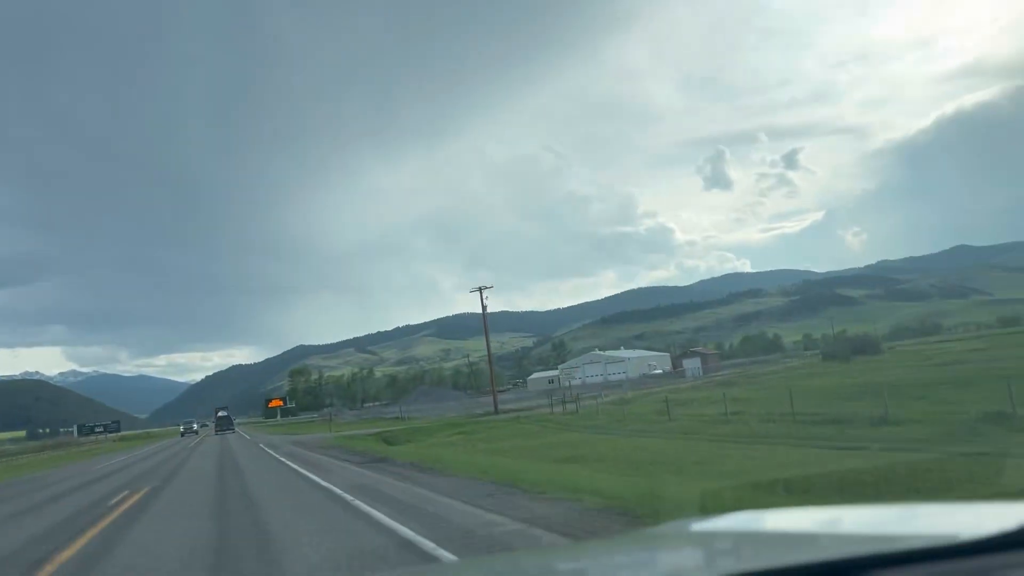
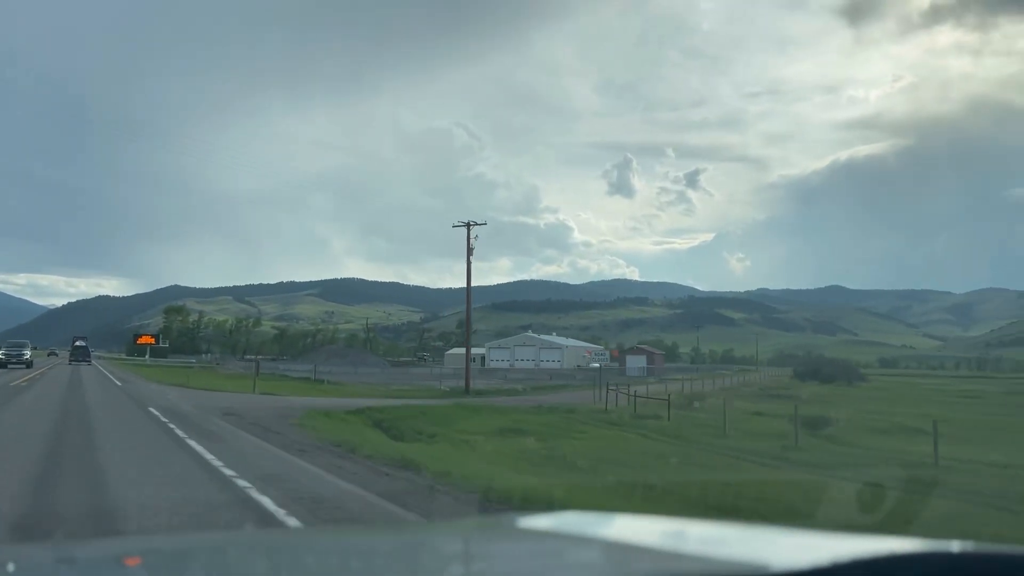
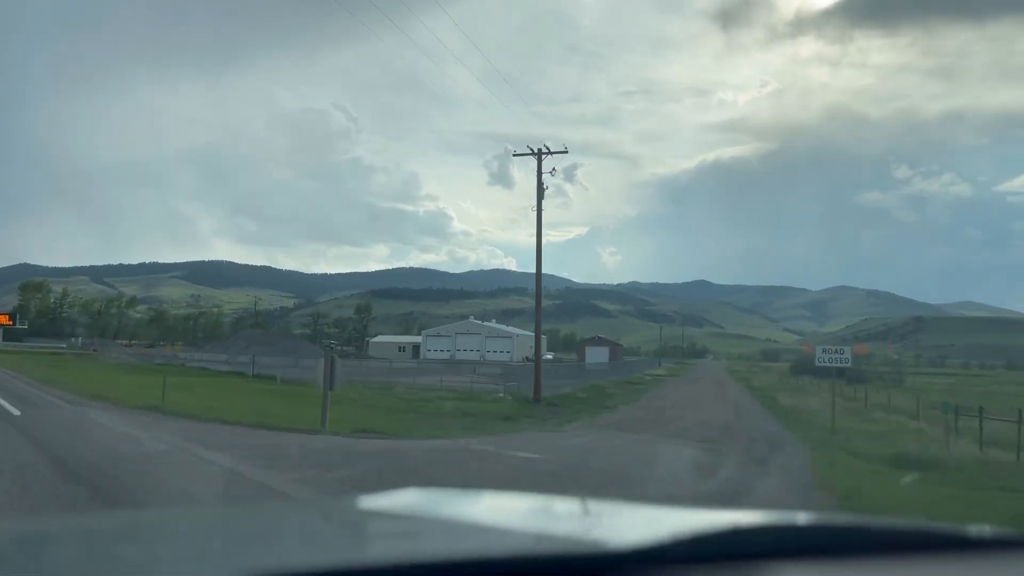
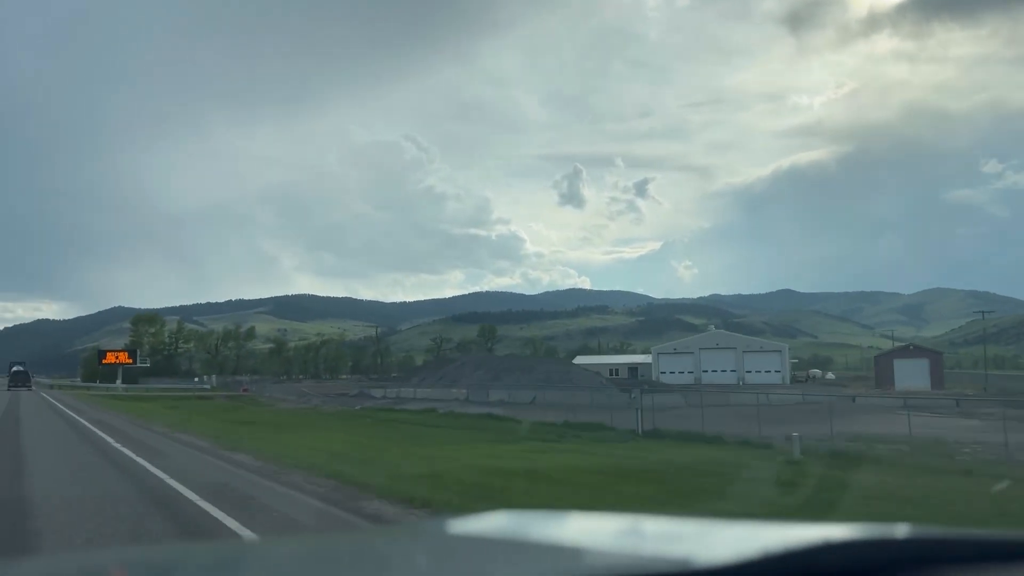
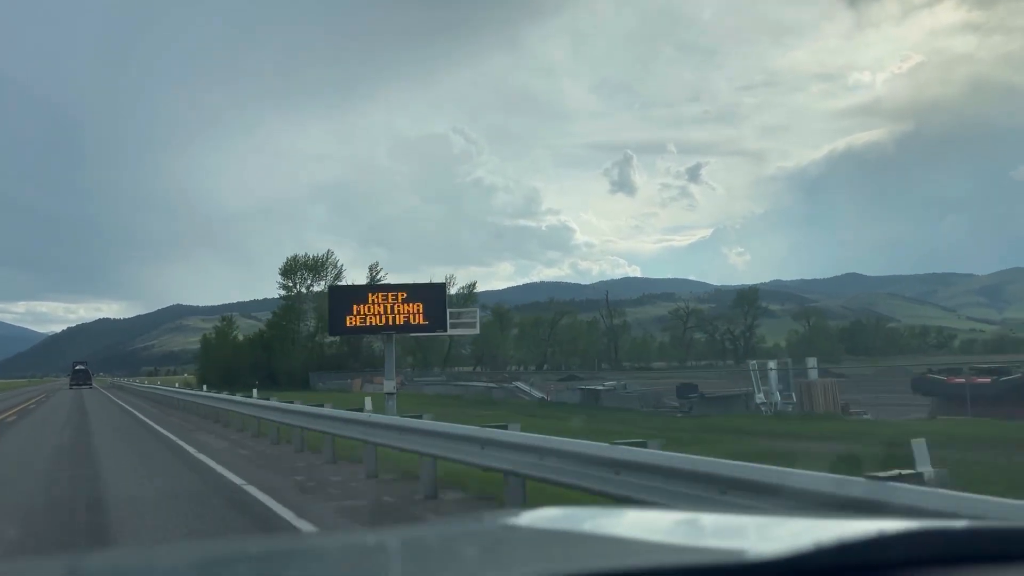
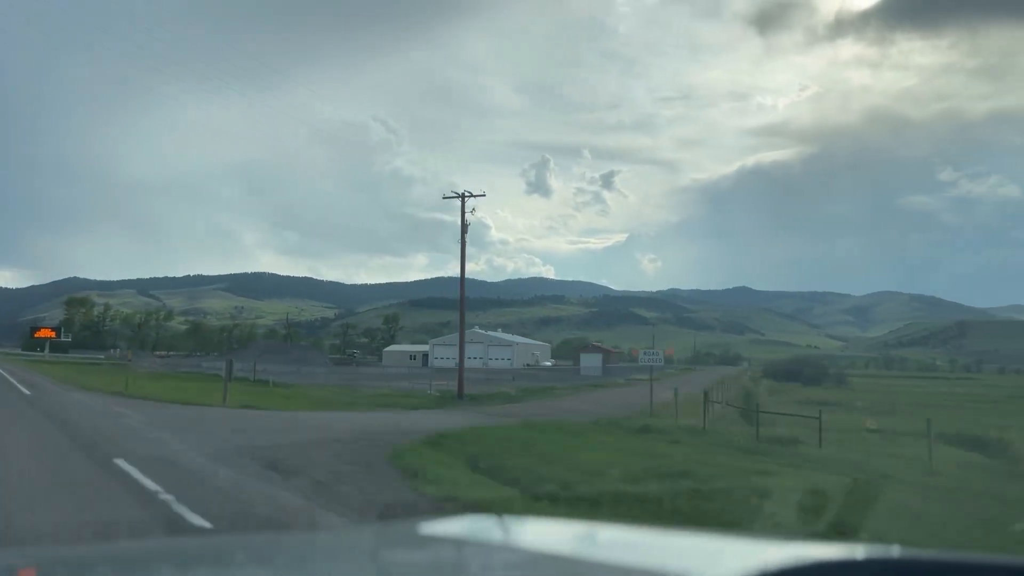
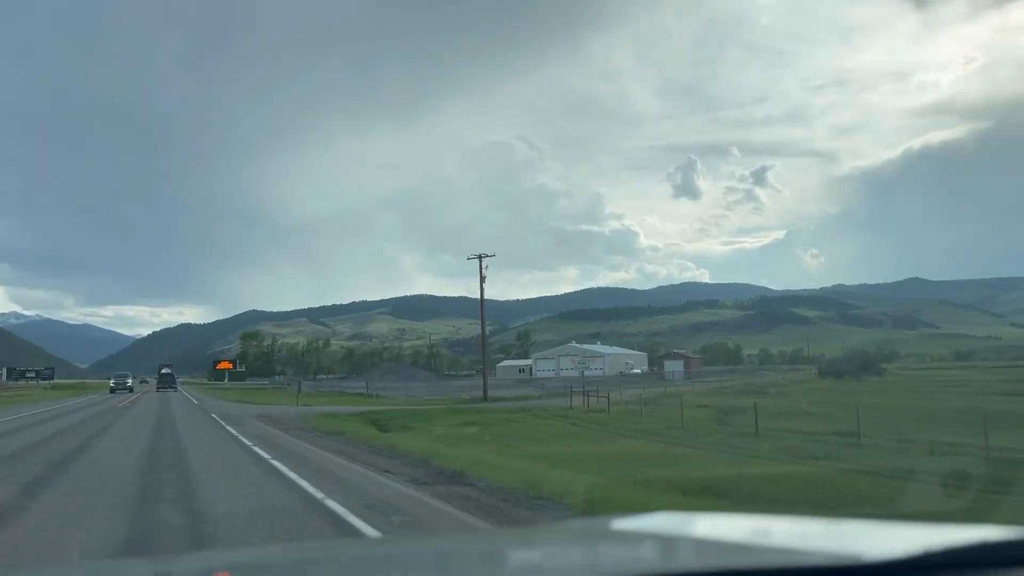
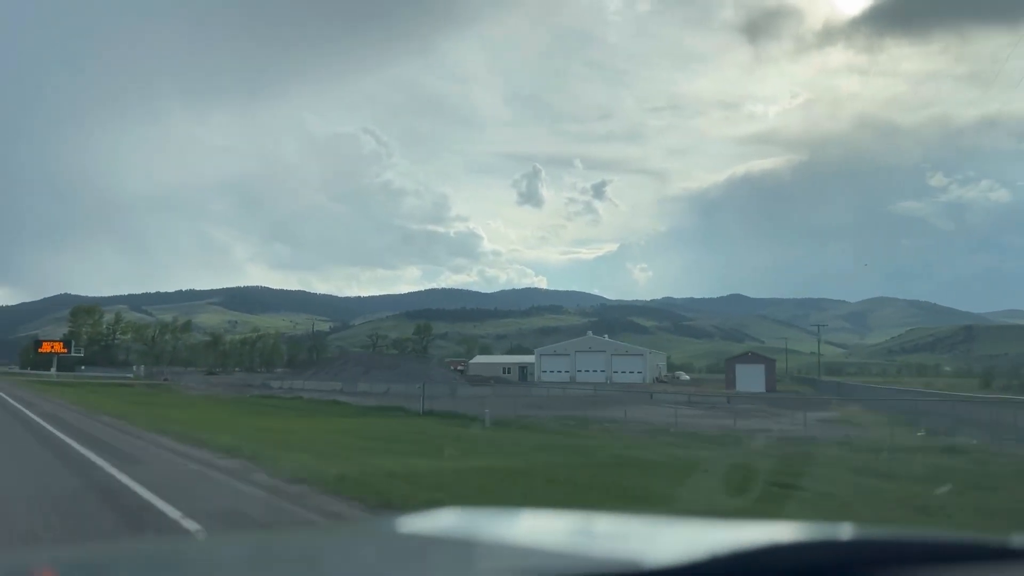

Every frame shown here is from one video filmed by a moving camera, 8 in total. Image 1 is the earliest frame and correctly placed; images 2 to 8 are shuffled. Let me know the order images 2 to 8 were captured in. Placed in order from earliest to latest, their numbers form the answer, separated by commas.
7, 2, 6, 3, 8, 4, 5
